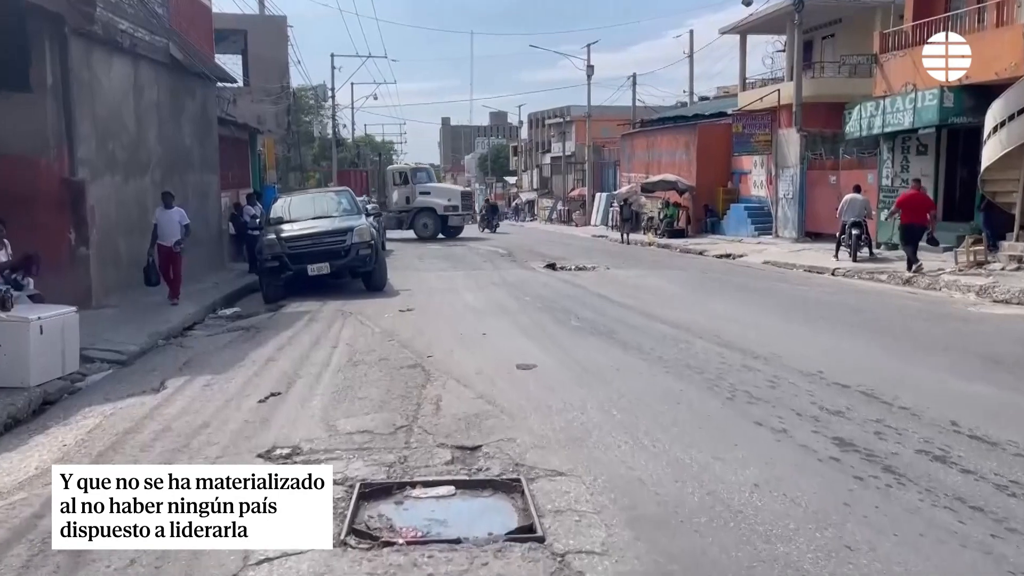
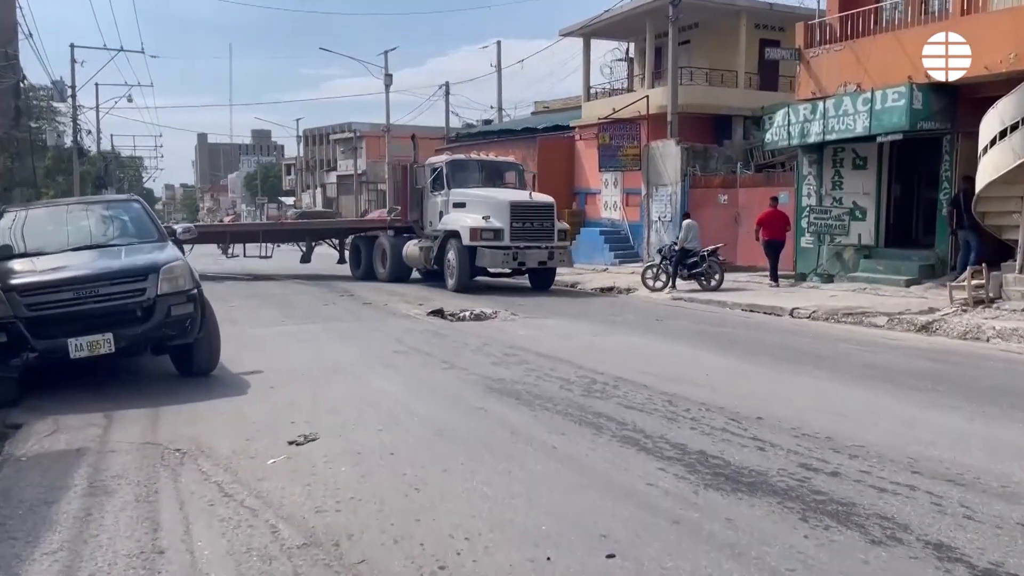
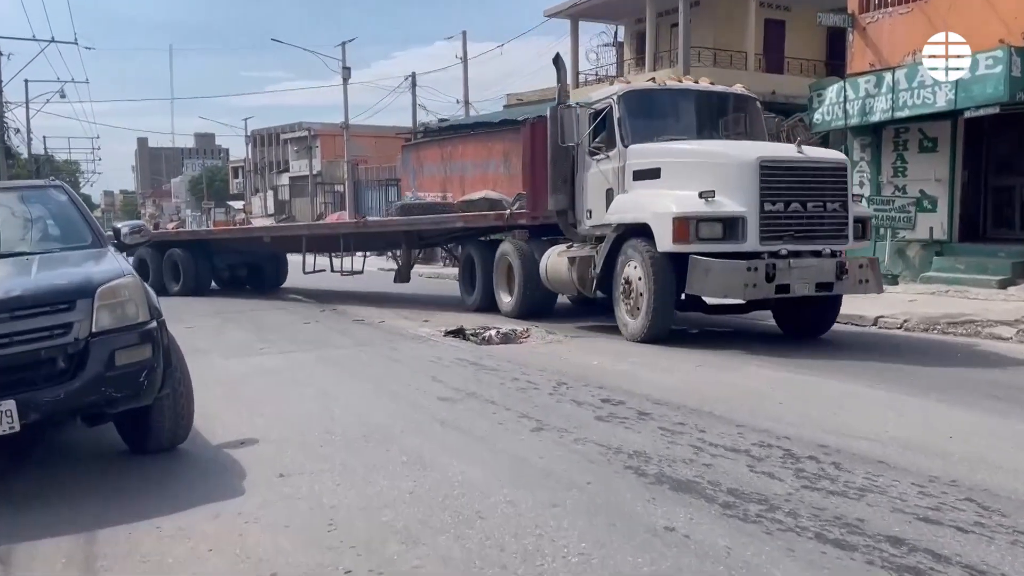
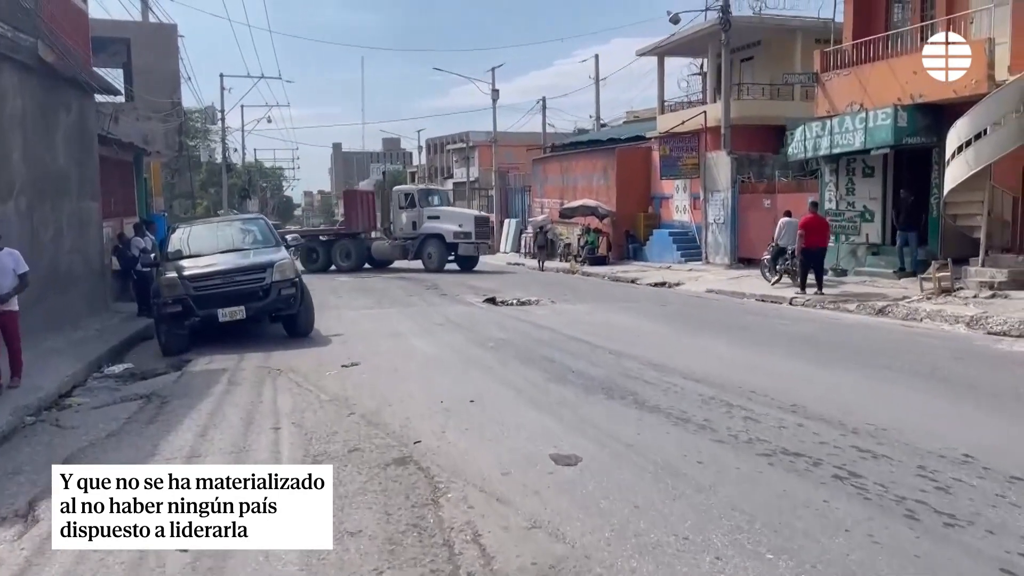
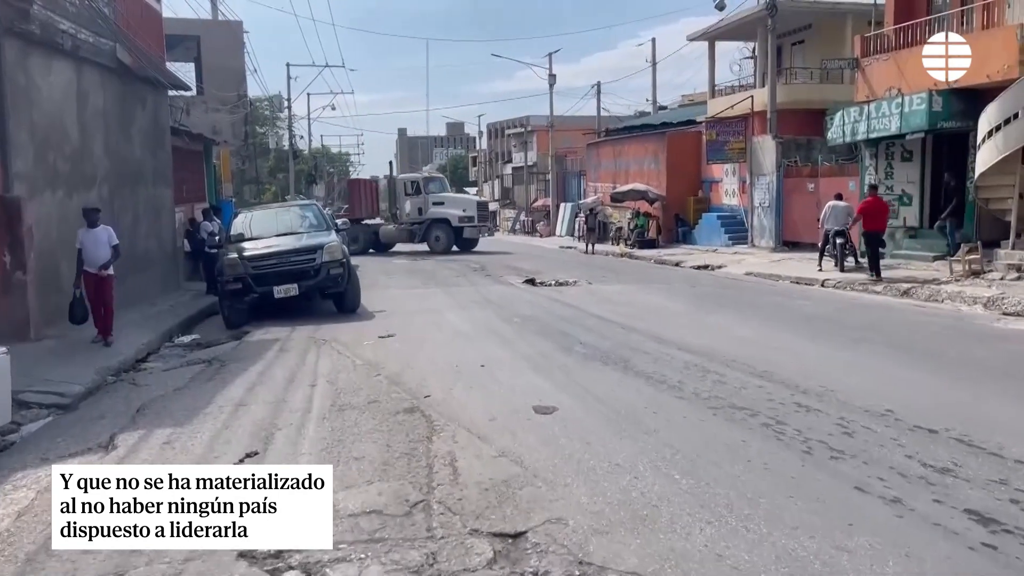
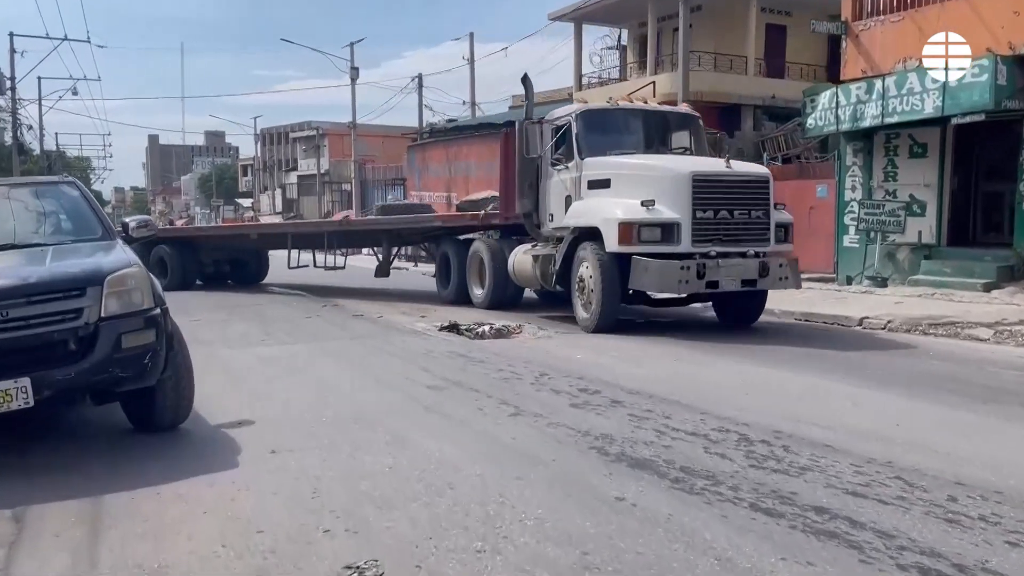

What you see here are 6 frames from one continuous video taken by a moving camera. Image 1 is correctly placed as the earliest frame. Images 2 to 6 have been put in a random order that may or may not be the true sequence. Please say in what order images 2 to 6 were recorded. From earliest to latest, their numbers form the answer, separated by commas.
5, 4, 2, 6, 3
